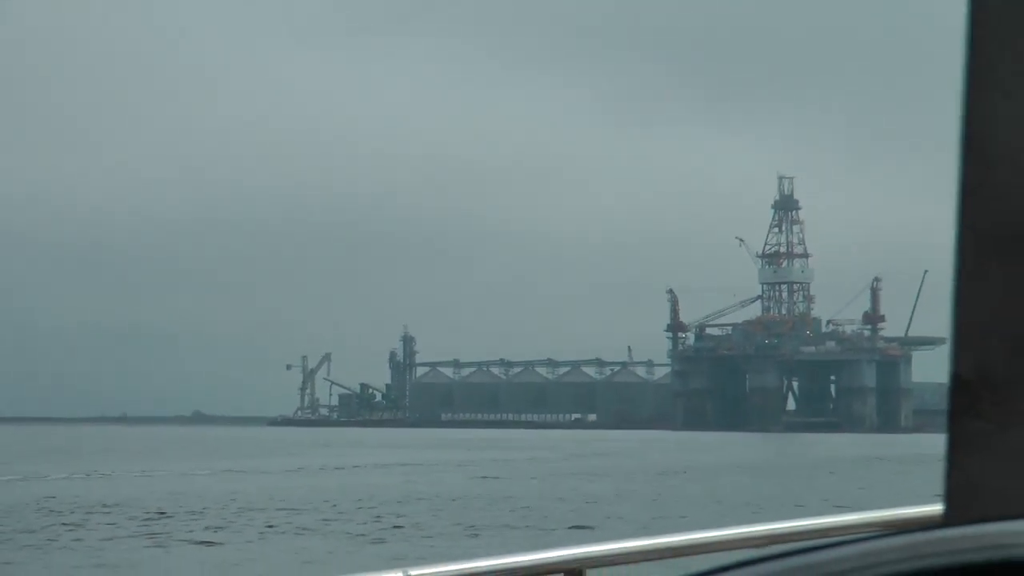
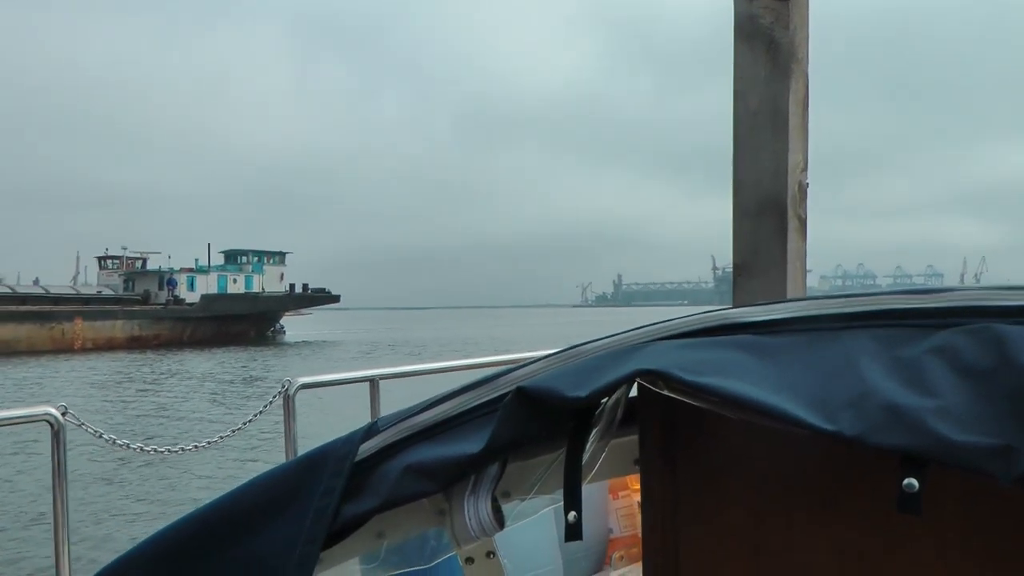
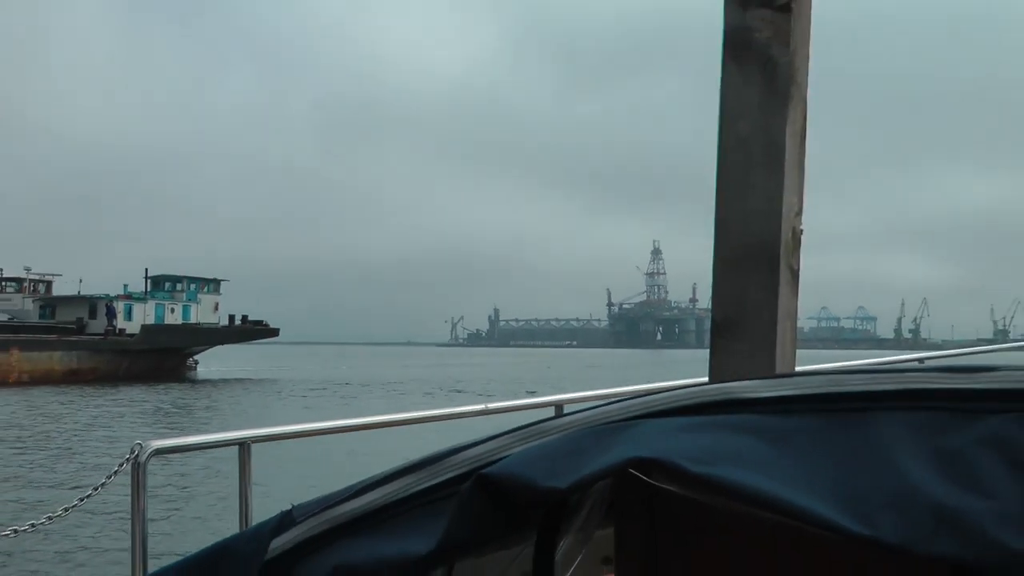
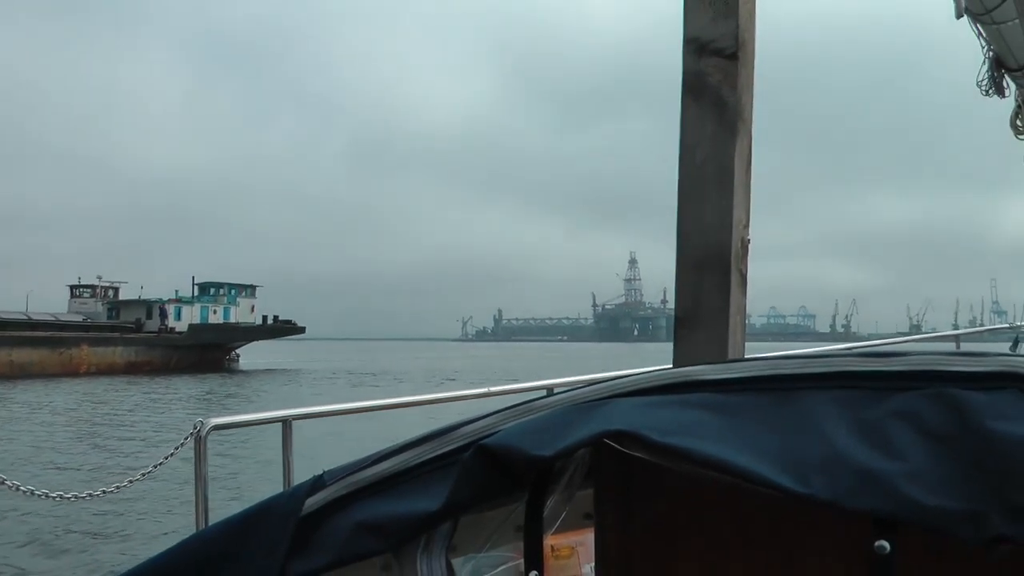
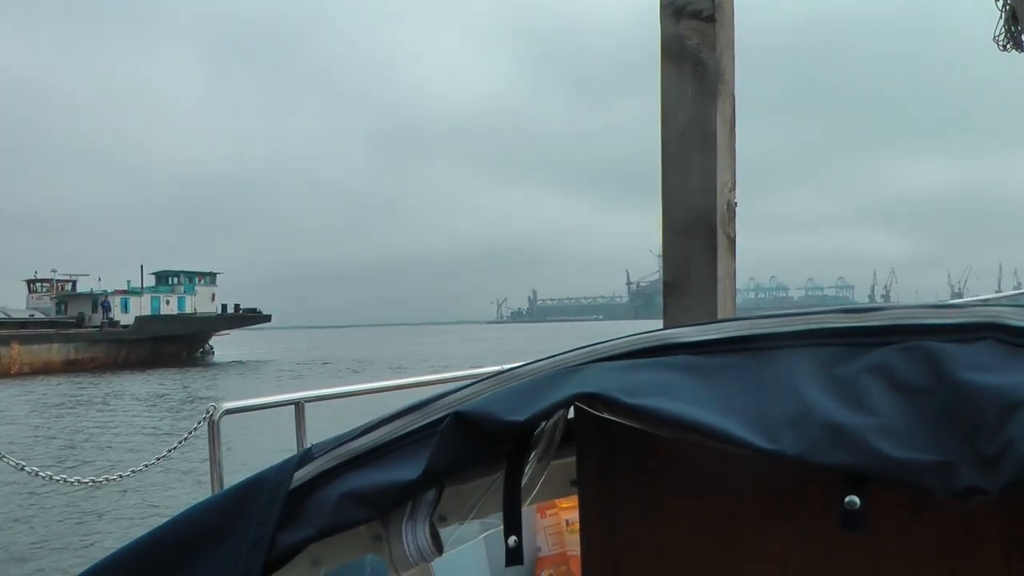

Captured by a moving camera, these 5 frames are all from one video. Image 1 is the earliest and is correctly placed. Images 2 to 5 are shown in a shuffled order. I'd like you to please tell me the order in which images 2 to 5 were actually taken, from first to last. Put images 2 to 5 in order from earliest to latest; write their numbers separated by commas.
3, 4, 5, 2
